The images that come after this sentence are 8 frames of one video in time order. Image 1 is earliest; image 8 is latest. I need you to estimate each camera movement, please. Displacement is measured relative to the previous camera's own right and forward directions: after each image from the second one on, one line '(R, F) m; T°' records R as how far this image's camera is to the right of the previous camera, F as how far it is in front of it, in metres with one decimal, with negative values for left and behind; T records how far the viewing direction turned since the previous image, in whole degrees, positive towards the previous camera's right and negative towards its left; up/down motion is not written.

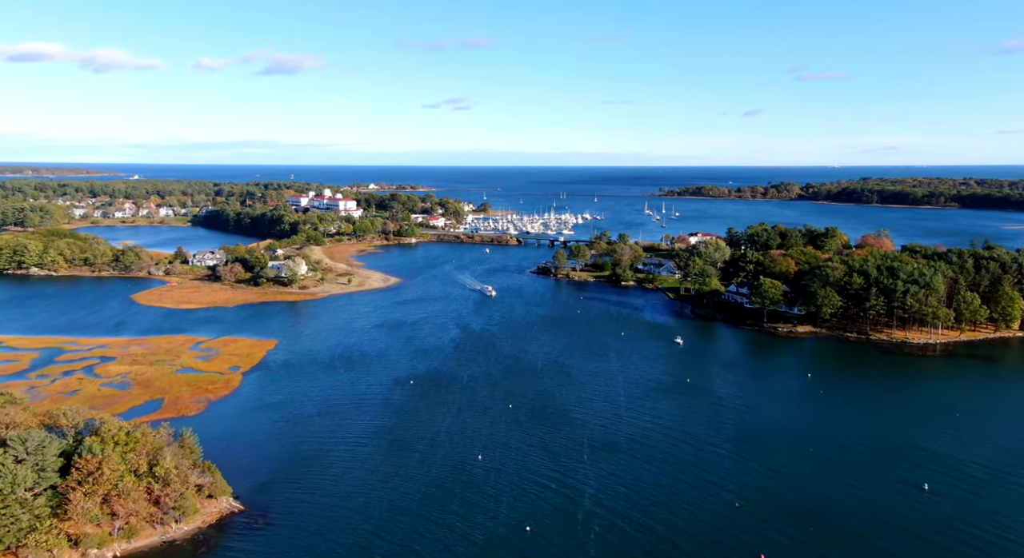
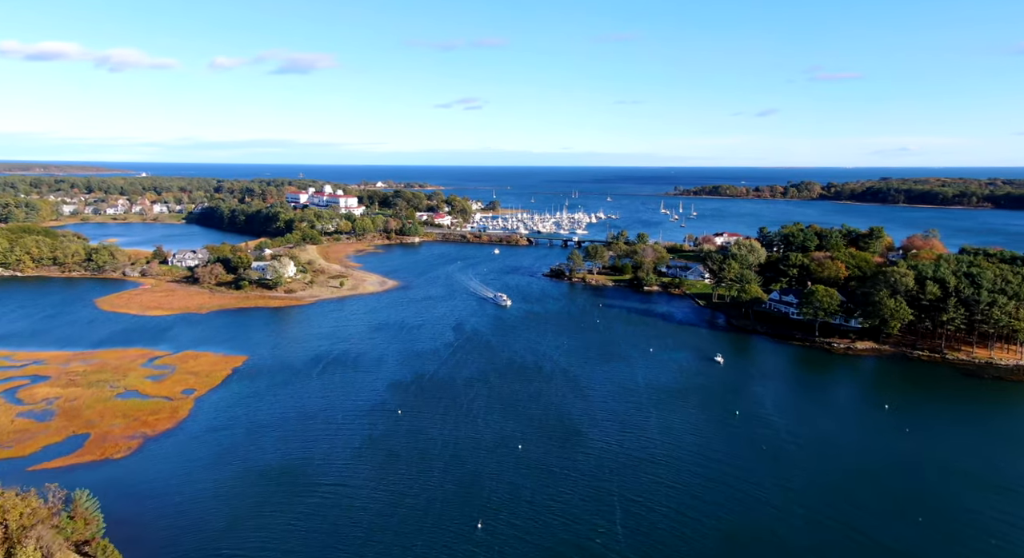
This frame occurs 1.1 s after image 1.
(0.0, +5.4) m; -1°
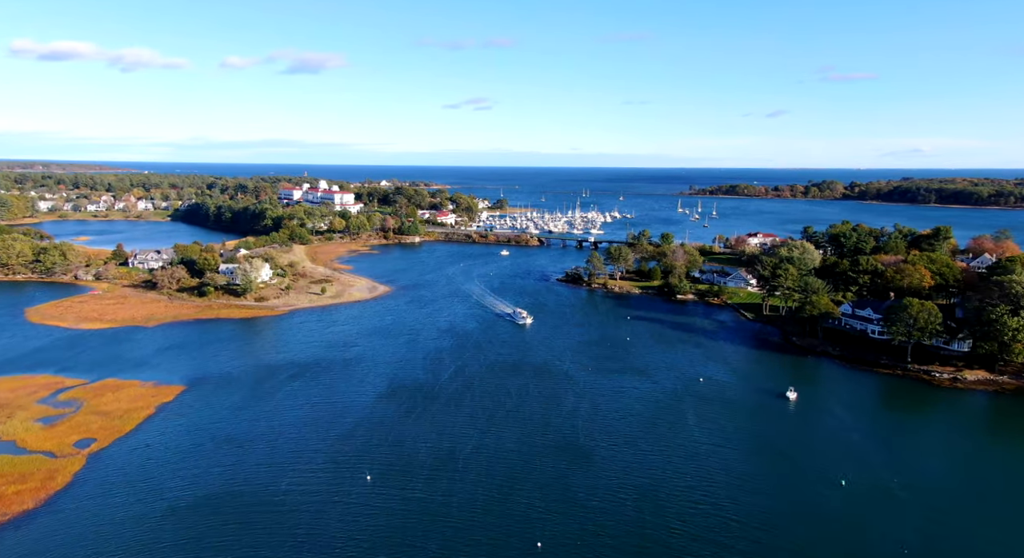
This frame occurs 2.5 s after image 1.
(-0.1, +7.0) m; -1°
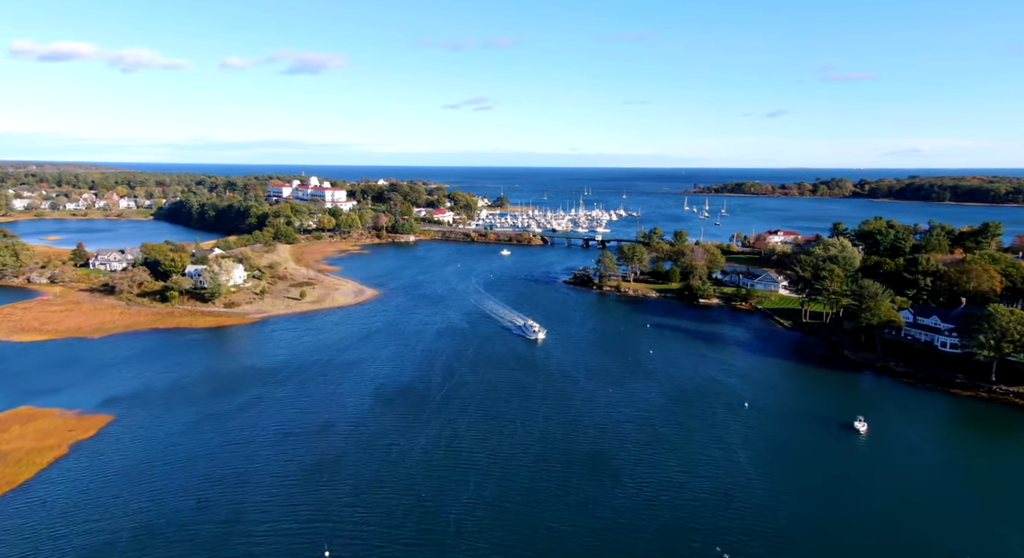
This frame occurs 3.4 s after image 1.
(-0.1, +4.5) m; 0°
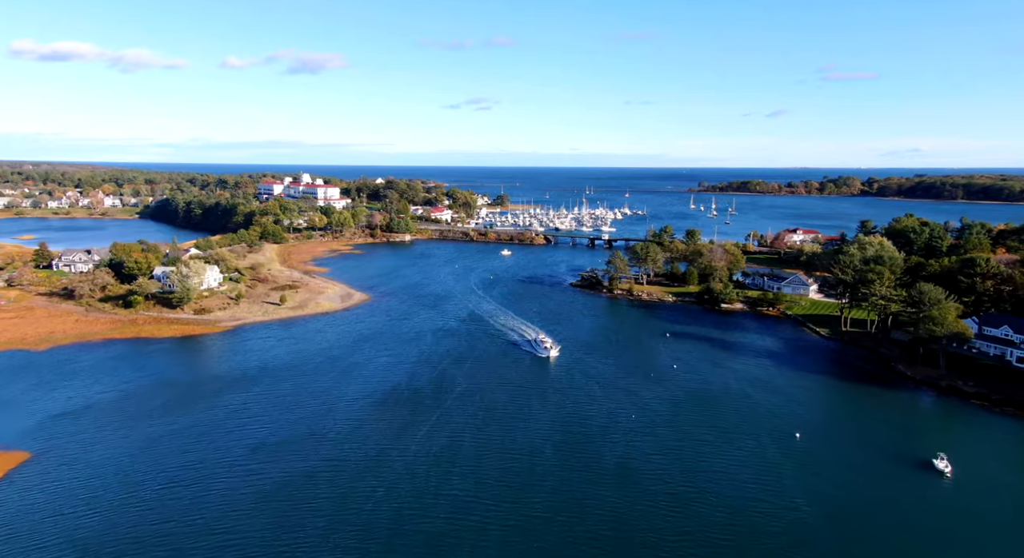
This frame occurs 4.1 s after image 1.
(-0.1, +3.5) m; 0°
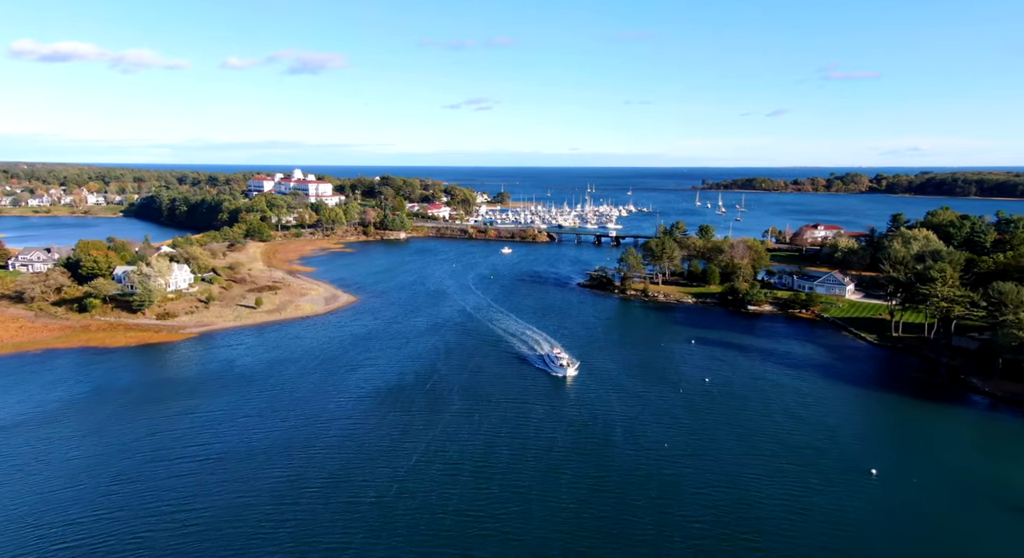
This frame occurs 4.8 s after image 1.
(-0.1, +3.5) m; 0°
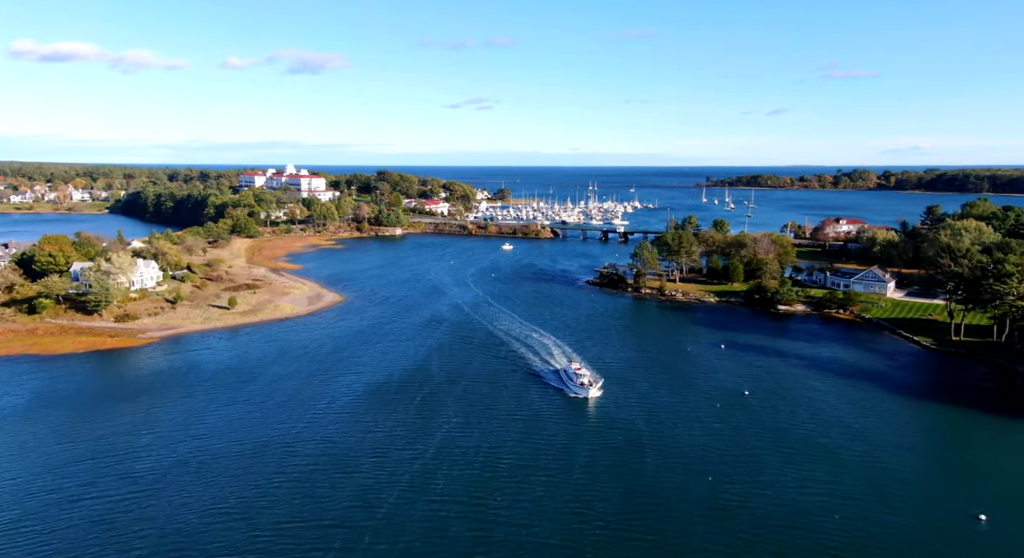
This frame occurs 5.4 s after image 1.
(-0.1, +3.1) m; 0°
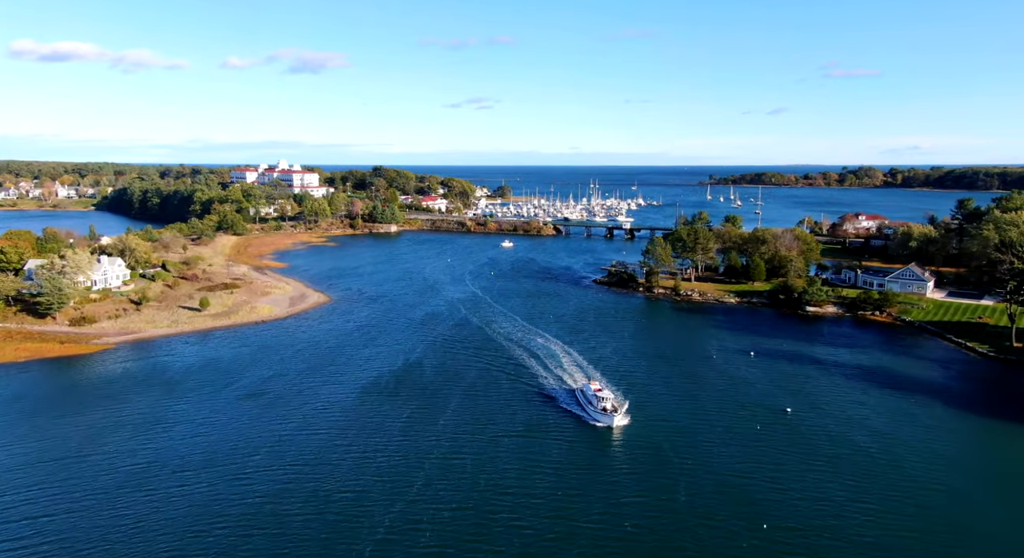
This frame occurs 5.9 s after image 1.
(0.0, +2.5) m; 0°
